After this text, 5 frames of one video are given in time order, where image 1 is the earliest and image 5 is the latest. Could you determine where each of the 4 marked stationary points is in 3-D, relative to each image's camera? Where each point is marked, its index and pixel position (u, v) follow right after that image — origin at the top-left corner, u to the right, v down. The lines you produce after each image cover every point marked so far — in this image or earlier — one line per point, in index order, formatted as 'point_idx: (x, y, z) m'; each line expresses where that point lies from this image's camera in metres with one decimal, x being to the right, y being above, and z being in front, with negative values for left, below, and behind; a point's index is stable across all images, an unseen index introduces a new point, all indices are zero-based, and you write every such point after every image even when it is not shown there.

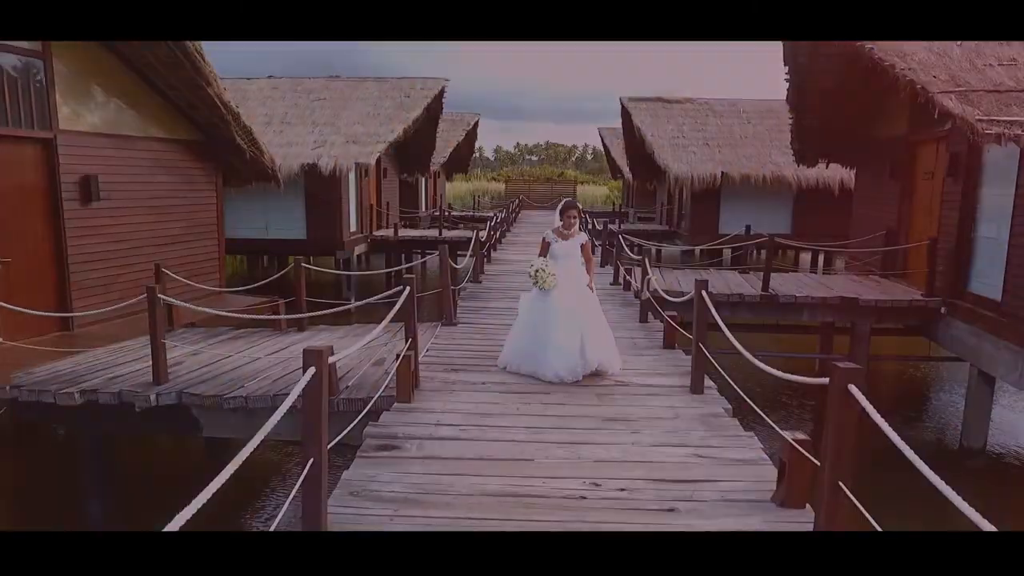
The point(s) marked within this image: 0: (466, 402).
0: (-0.3, -0.7, +4.3) m
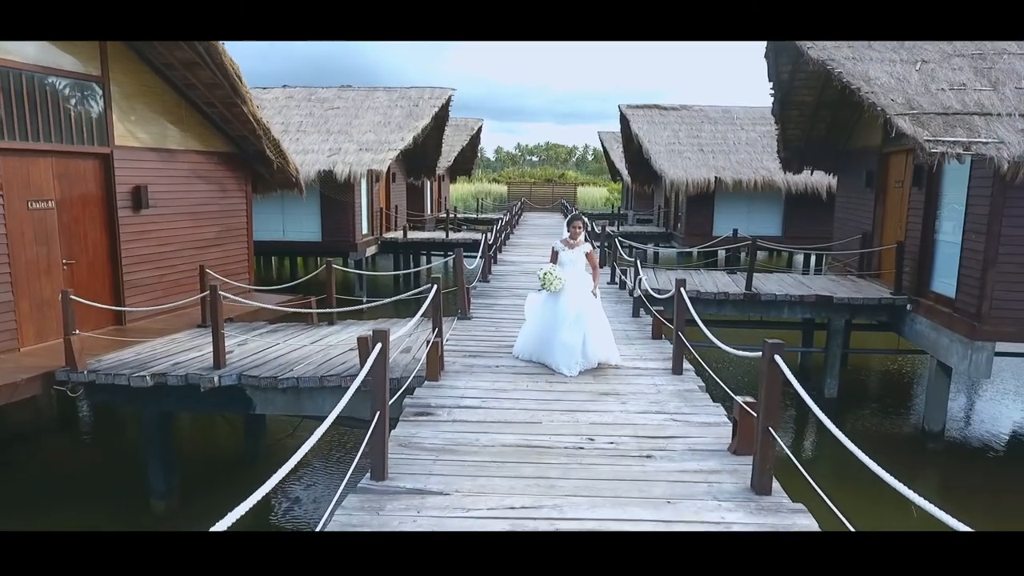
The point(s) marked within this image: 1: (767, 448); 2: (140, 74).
0: (-0.2, -0.7, +5.1) m
1: (+1.3, -0.8, +3.3) m
2: (-4.6, +2.7, +8.2) m
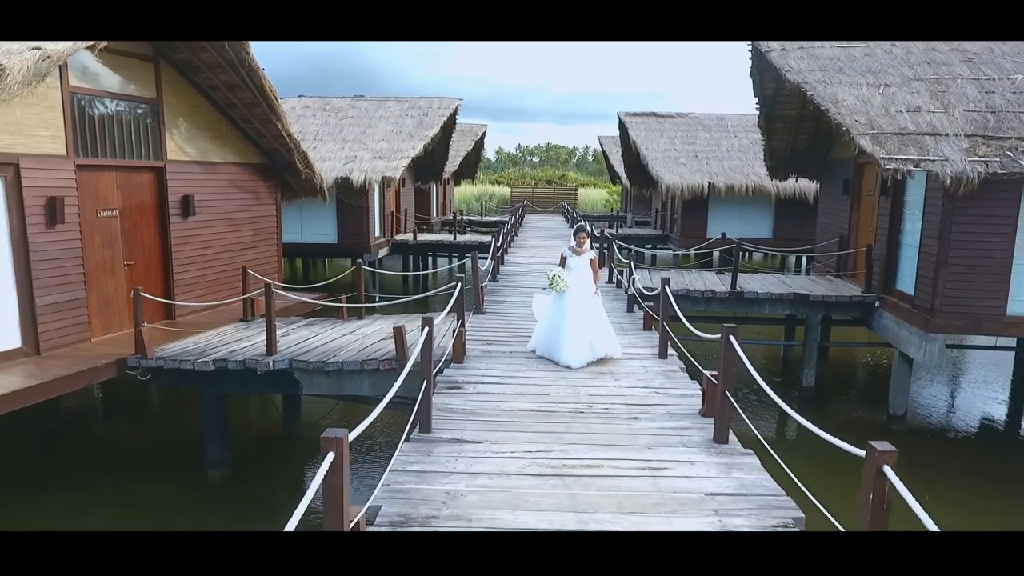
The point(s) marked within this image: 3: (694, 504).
0: (-0.1, -0.7, +6.1) m
1: (+1.4, -0.8, +4.3) m
2: (-4.5, +2.7, +9.2) m
3: (+1.0, -1.1, +3.5) m
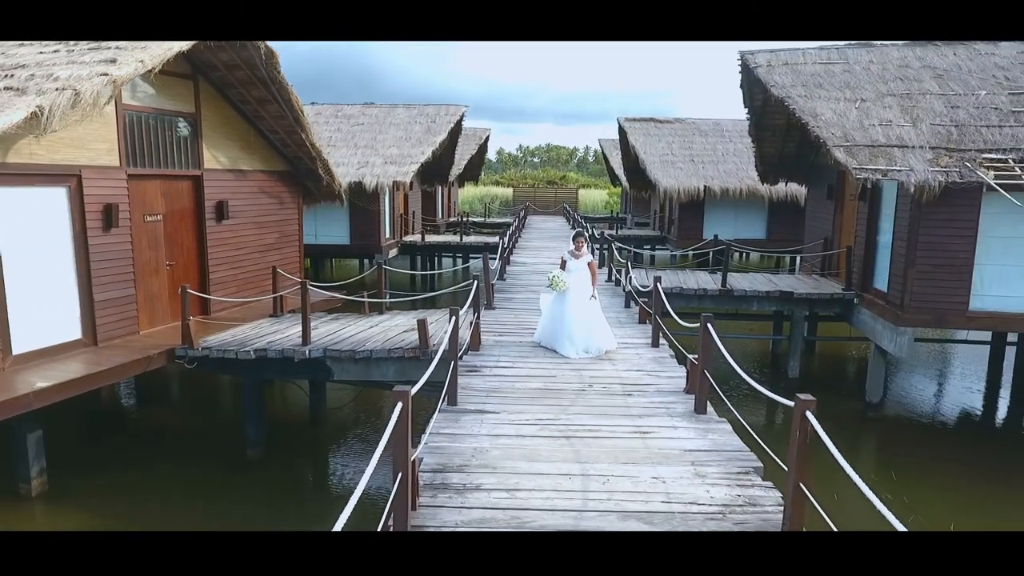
0: (0.0, -0.7, +6.9) m
1: (+1.5, -0.7, +5.1) m
2: (-4.4, +2.7, +10.0) m
3: (+1.1, -1.1, +4.3) m
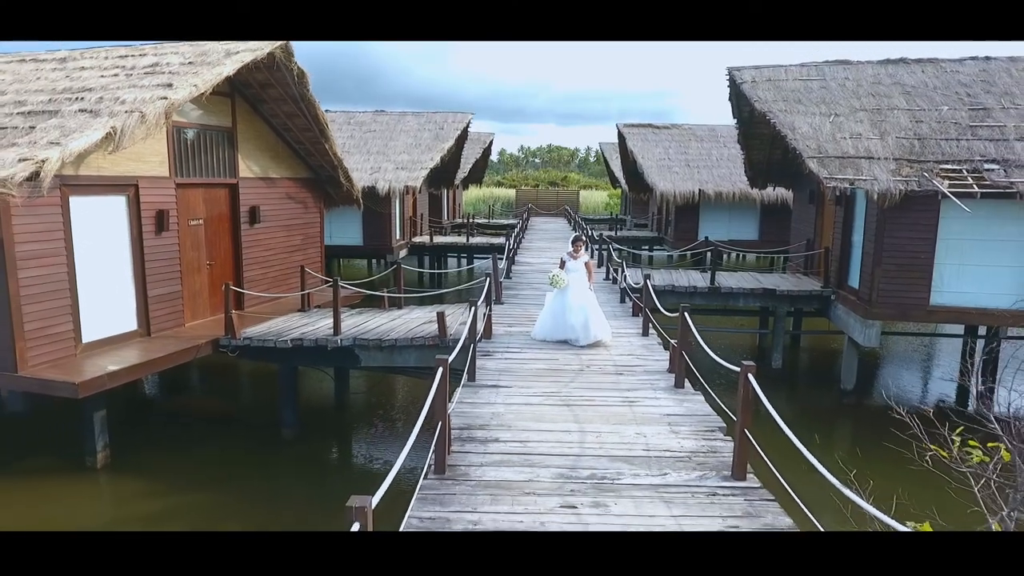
0: (+0.1, -0.6, +7.9) m
1: (+1.6, -0.7, +6.1) m
2: (-4.3, +2.7, +11.0) m
3: (+1.1, -1.1, +5.3) m
